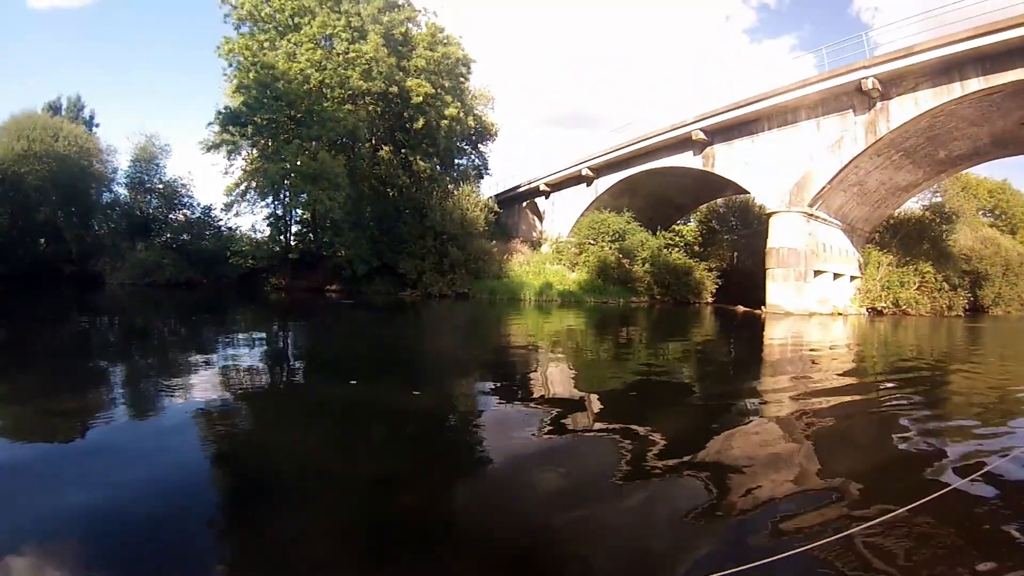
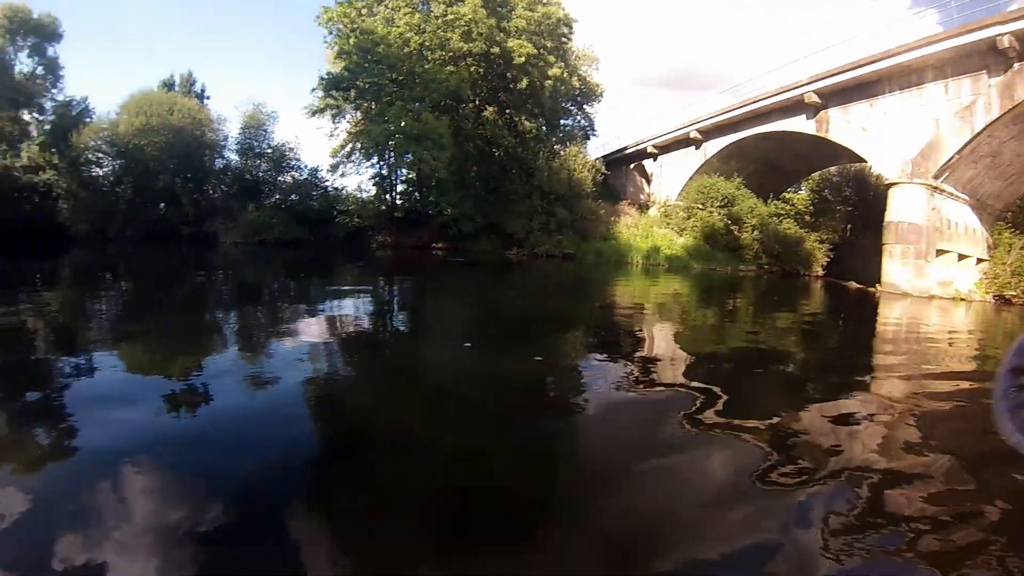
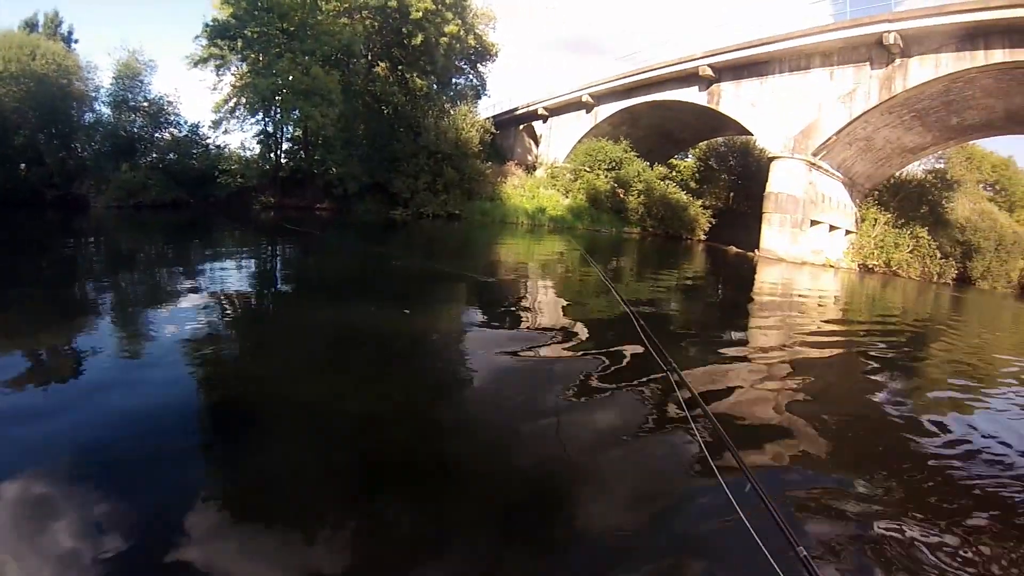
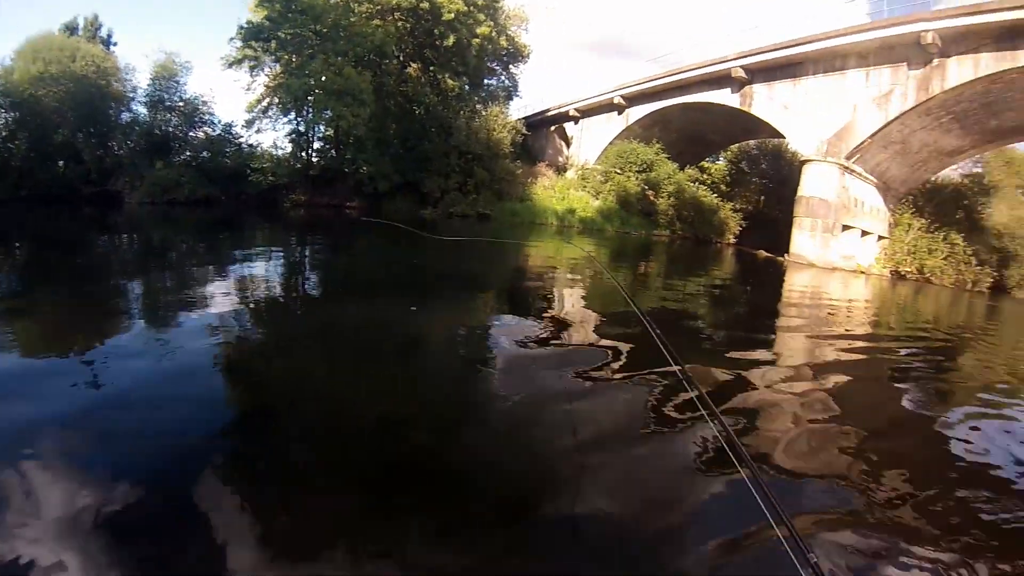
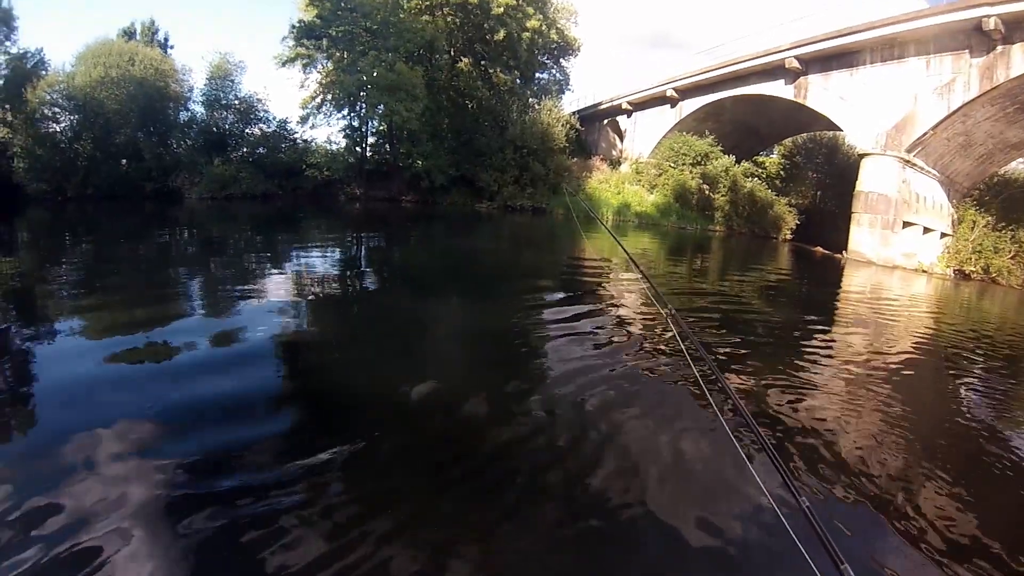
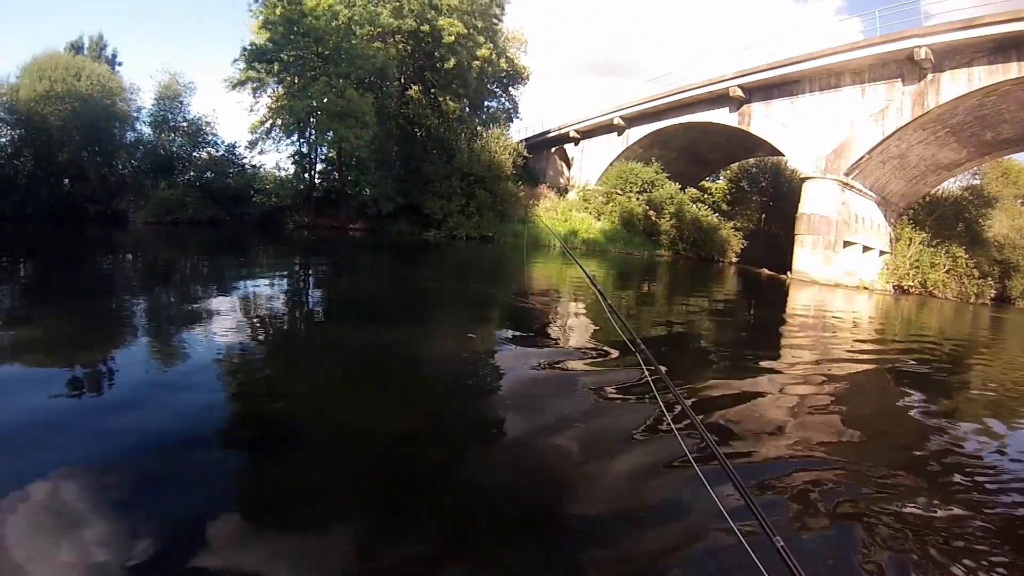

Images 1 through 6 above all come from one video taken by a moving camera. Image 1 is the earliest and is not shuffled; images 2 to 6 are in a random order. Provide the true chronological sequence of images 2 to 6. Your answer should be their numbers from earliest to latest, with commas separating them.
2, 4, 3, 6, 5
